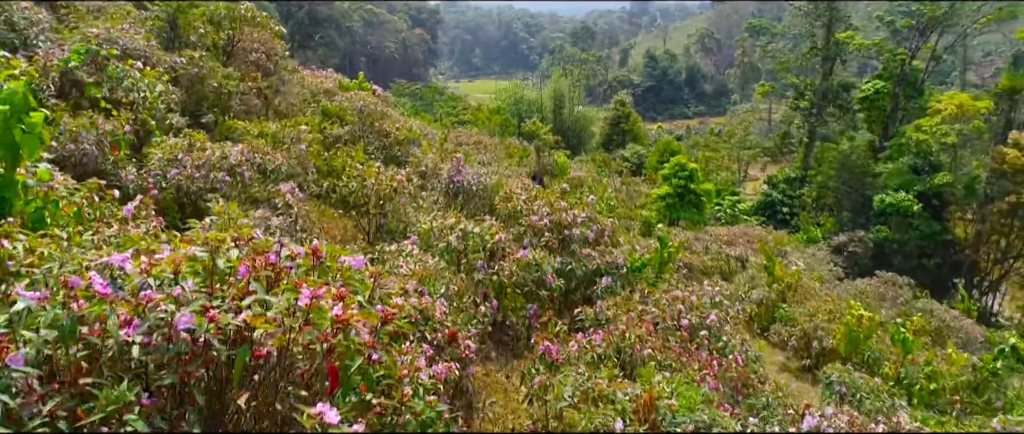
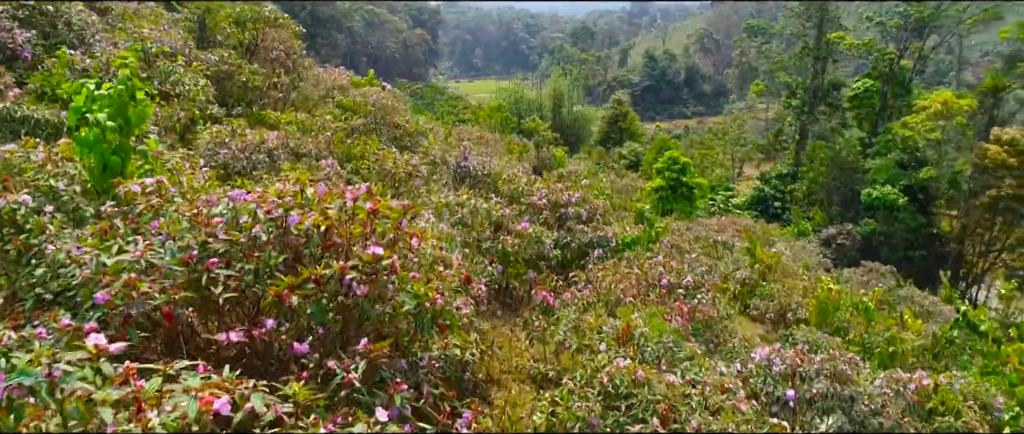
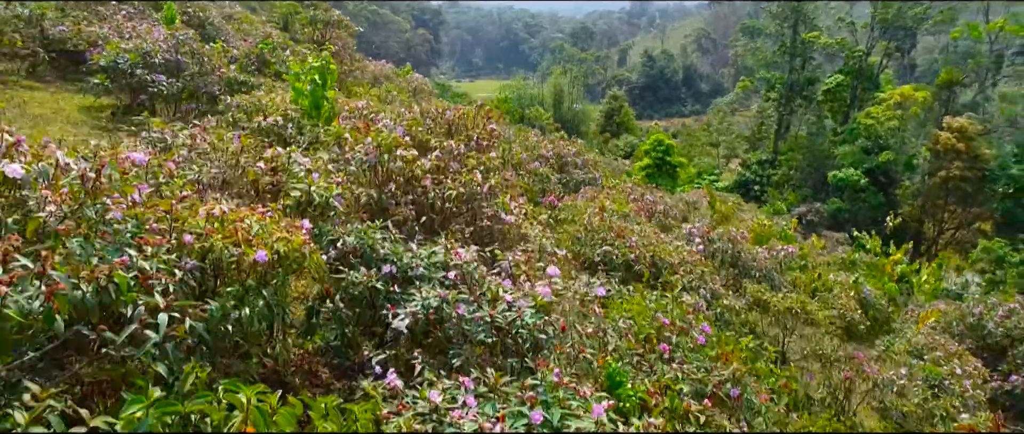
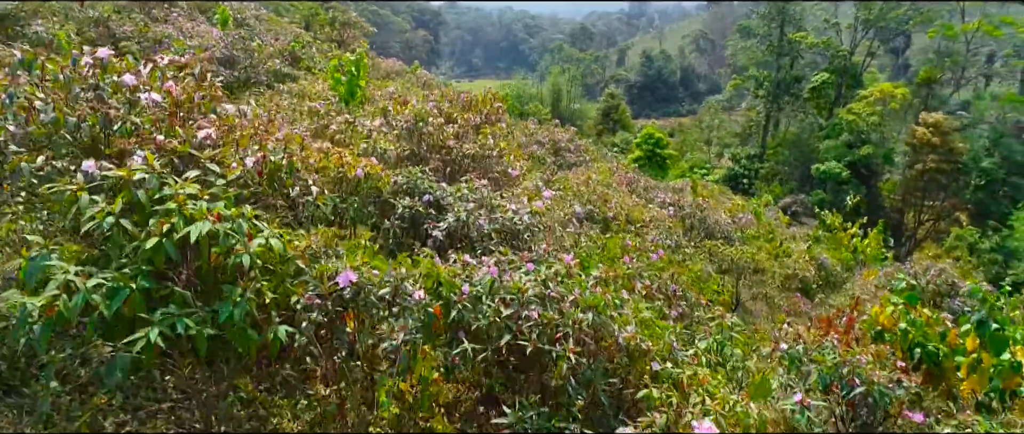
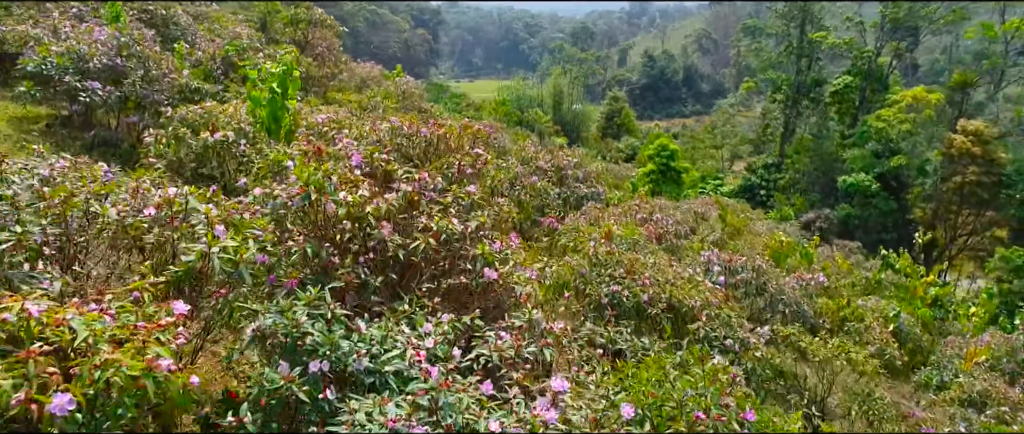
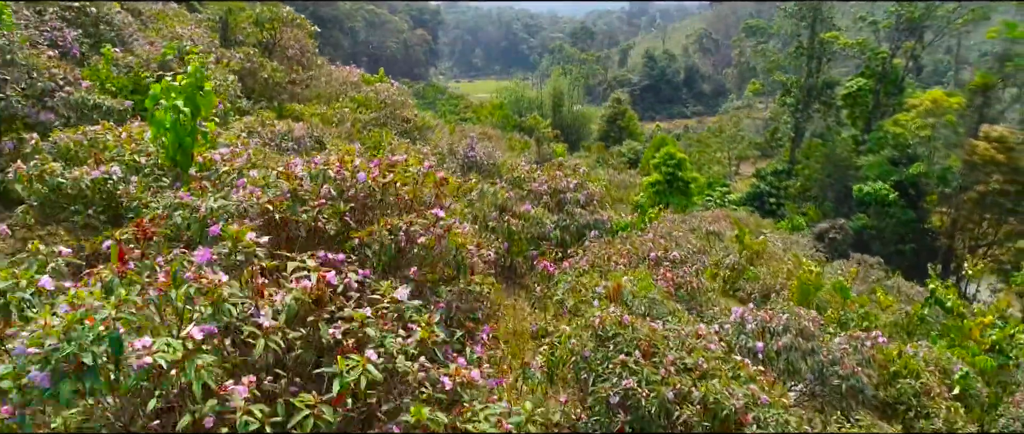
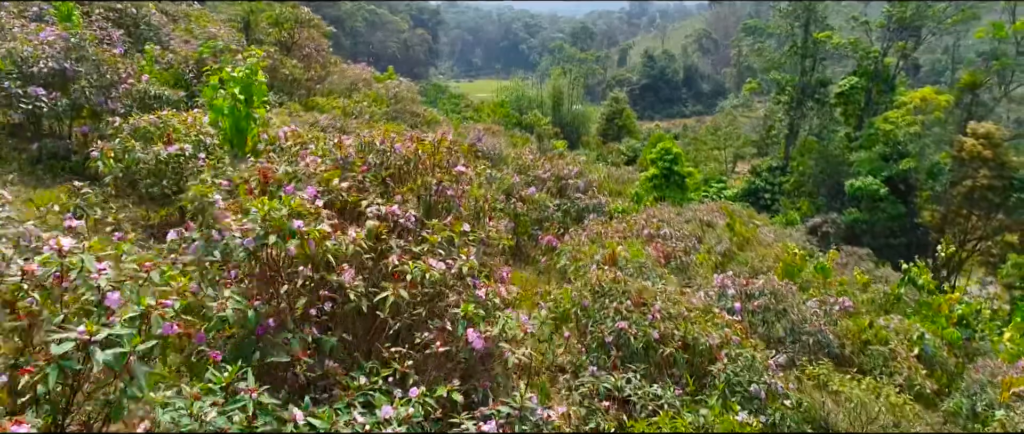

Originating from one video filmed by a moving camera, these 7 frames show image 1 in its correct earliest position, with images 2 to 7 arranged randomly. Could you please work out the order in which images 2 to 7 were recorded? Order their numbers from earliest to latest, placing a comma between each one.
2, 6, 7, 5, 3, 4
